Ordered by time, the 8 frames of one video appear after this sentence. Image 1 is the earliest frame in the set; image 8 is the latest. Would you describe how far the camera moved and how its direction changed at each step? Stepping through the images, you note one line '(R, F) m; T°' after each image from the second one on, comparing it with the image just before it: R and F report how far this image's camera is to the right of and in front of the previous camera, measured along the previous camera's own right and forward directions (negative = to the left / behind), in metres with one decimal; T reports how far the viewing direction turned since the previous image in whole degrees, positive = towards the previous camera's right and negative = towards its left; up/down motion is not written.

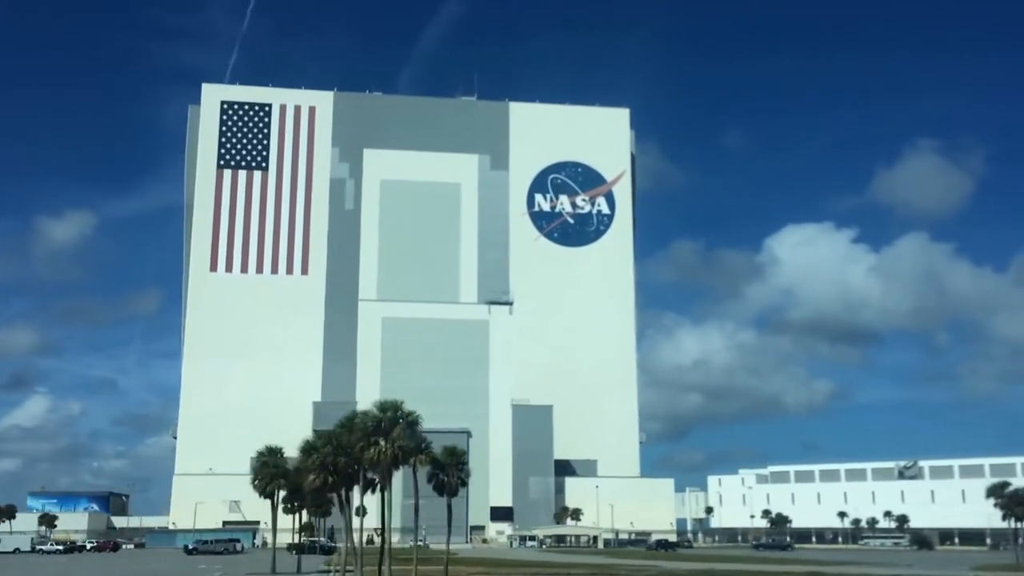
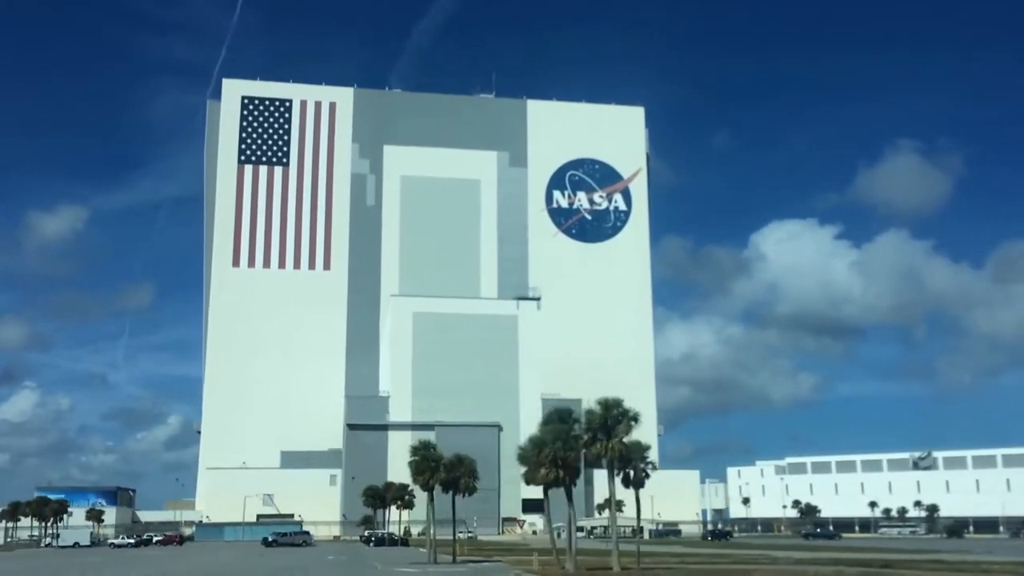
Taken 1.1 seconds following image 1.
(-6.5, -1.3) m; +2°
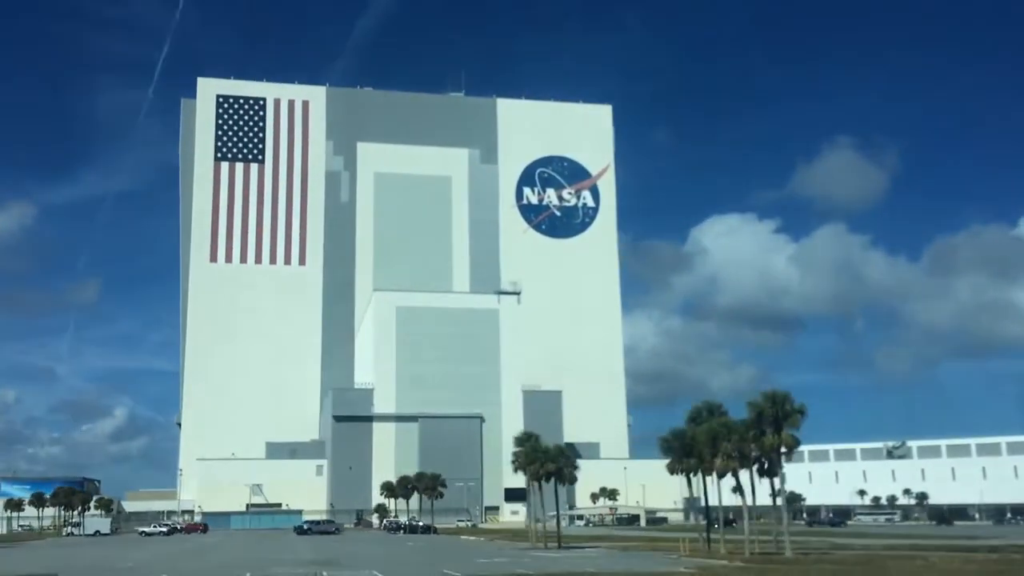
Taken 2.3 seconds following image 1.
(-6.9, -2.6) m; +5°
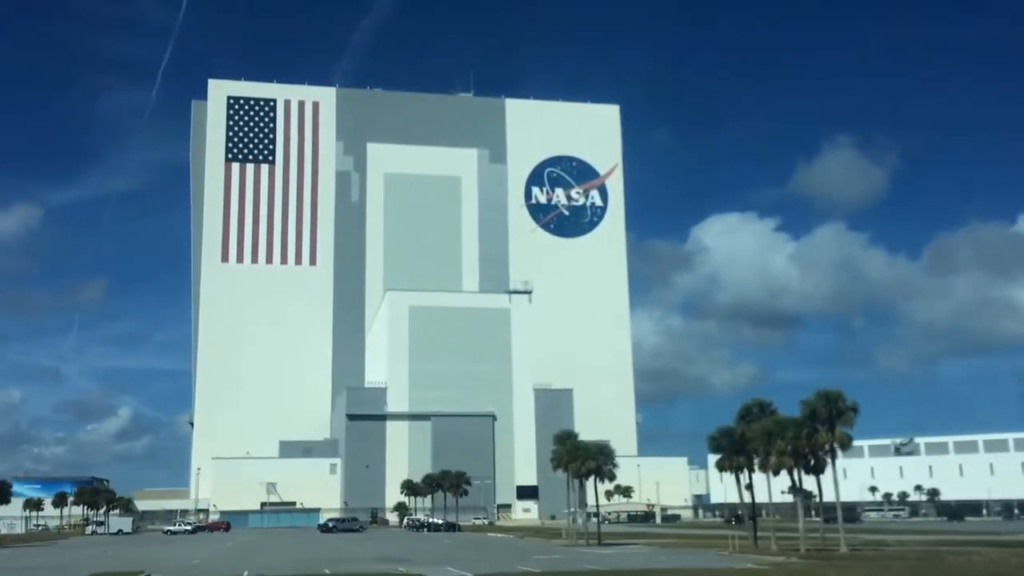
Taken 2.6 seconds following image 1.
(-1.8, -0.8) m; 0°
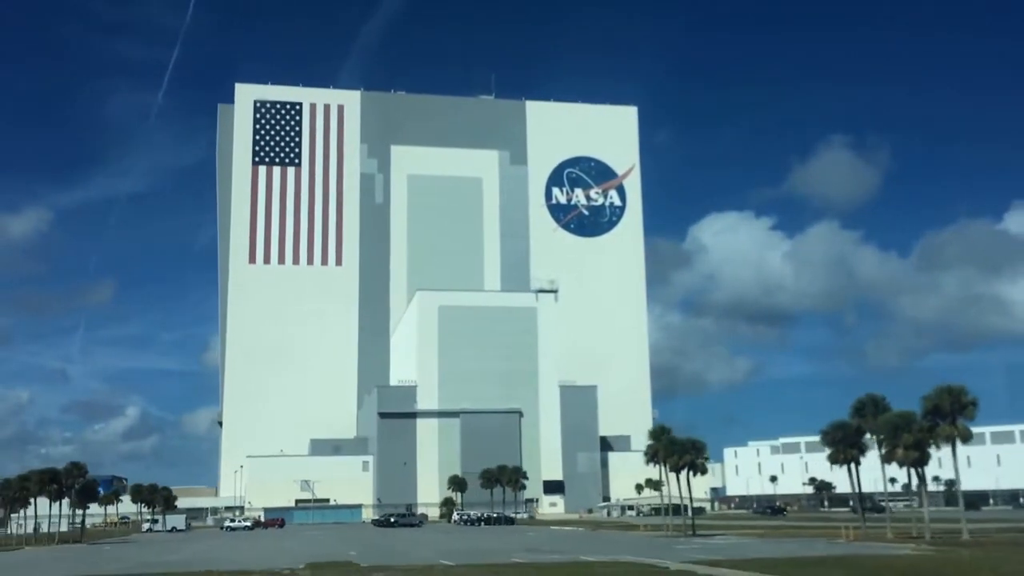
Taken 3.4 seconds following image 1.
(-4.8, -2.1) m; +1°
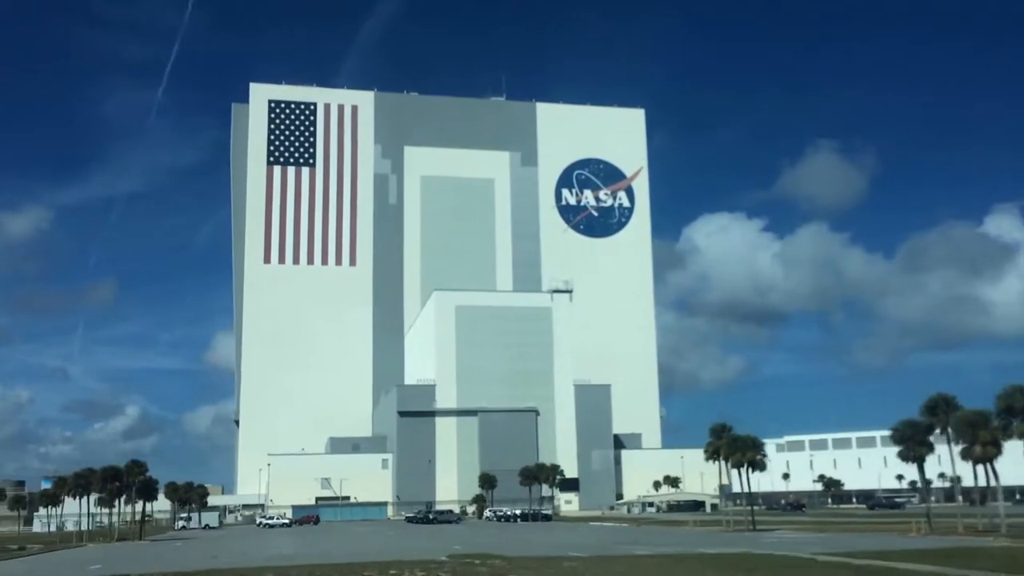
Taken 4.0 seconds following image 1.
(-3.8, -1.7) m; +1°
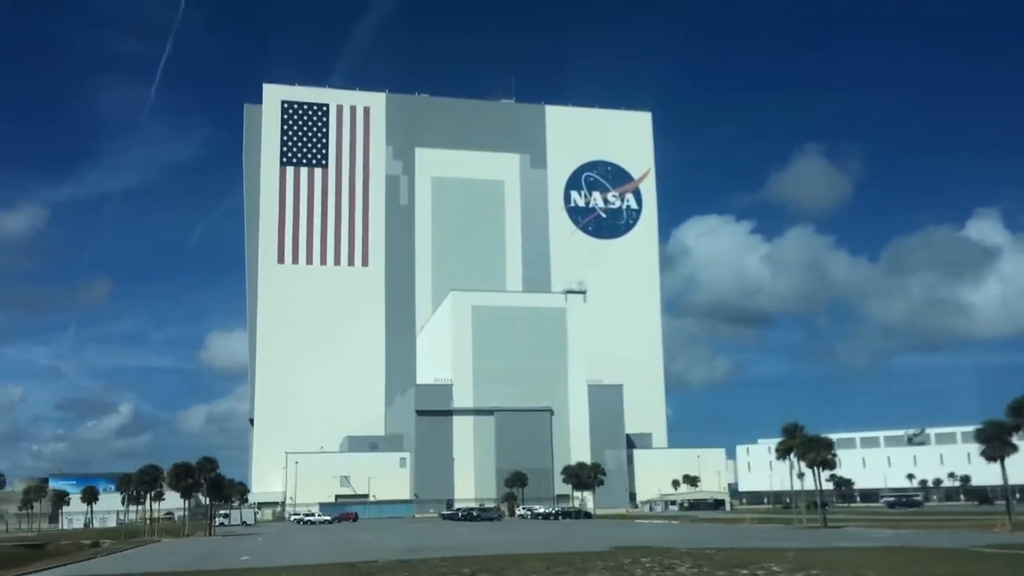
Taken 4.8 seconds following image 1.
(-4.9, -1.2) m; +2°
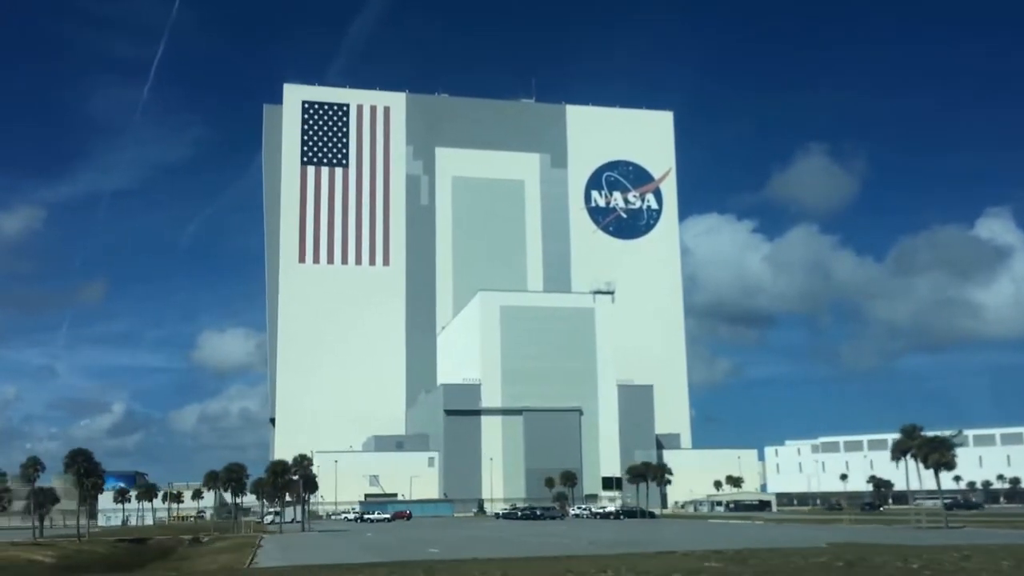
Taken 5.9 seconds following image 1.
(-6.2, +1.9) m; +1°
